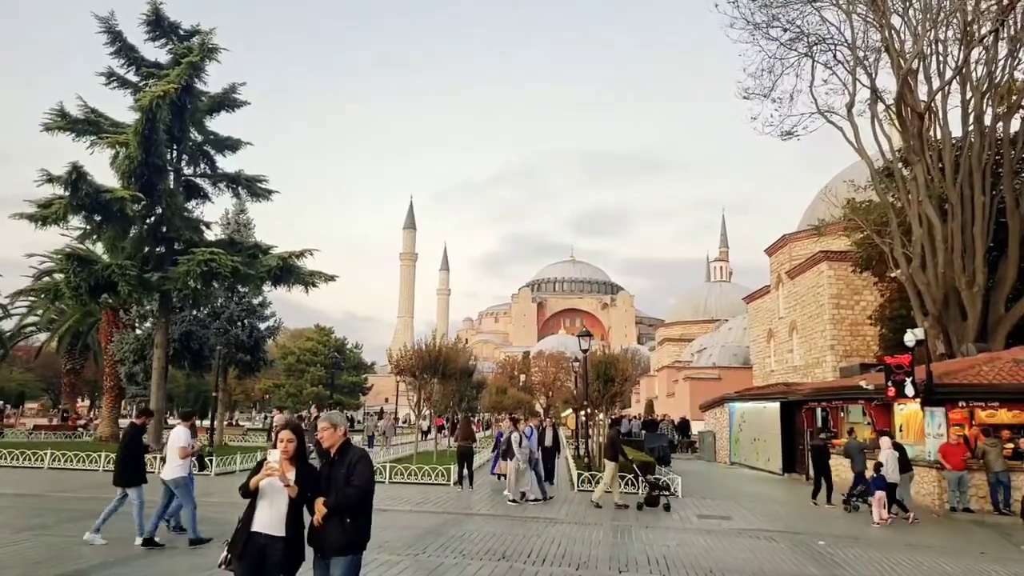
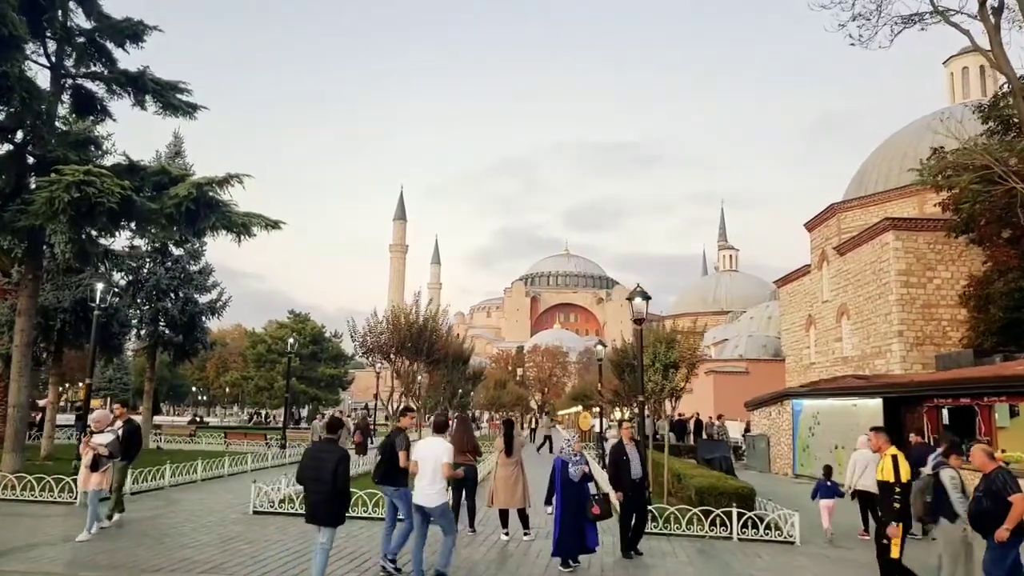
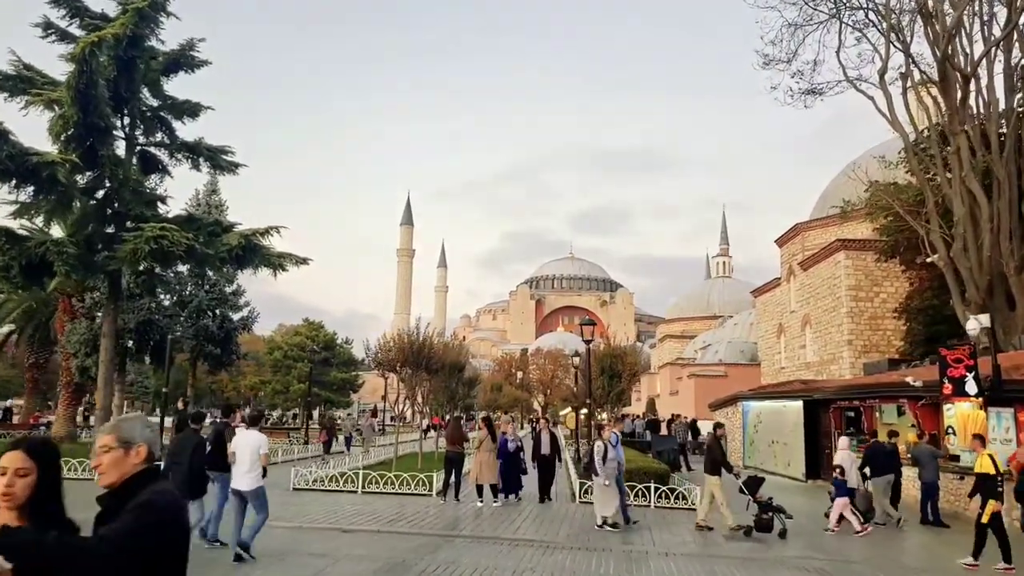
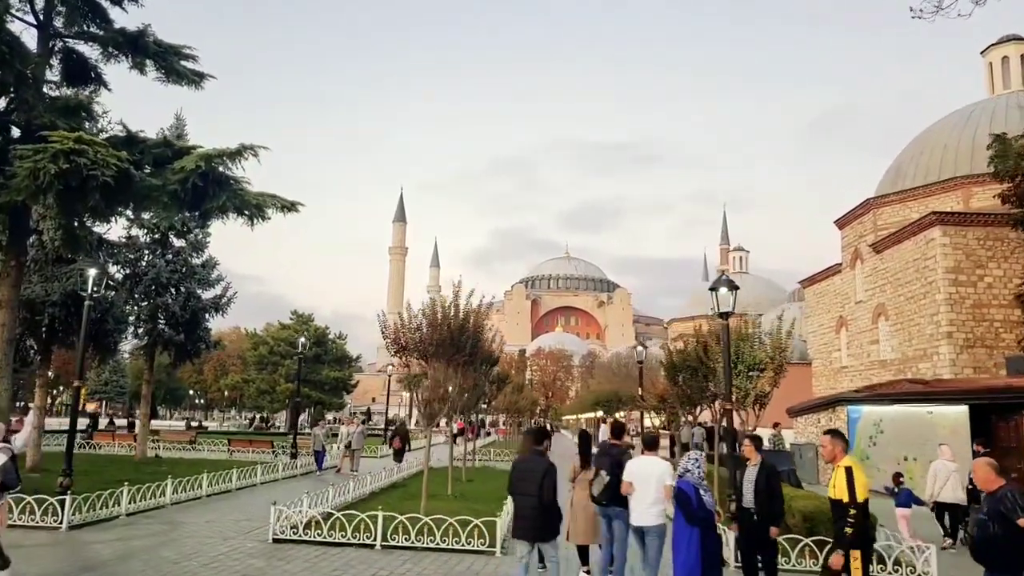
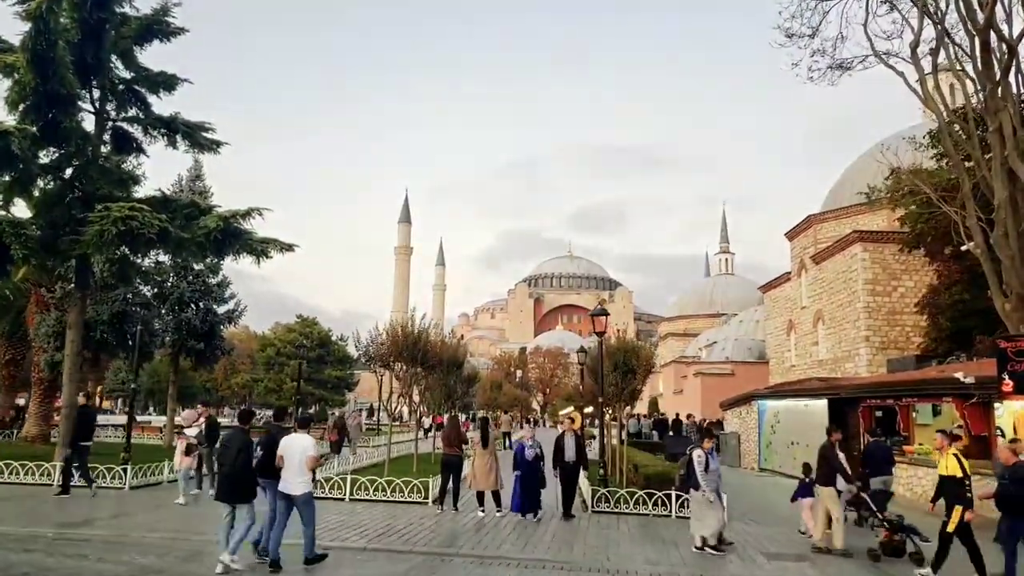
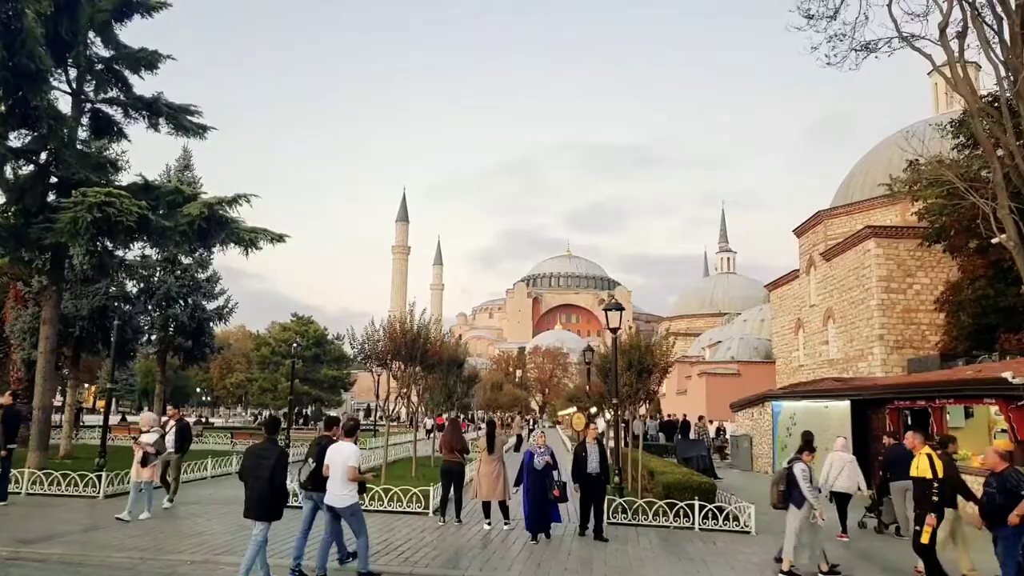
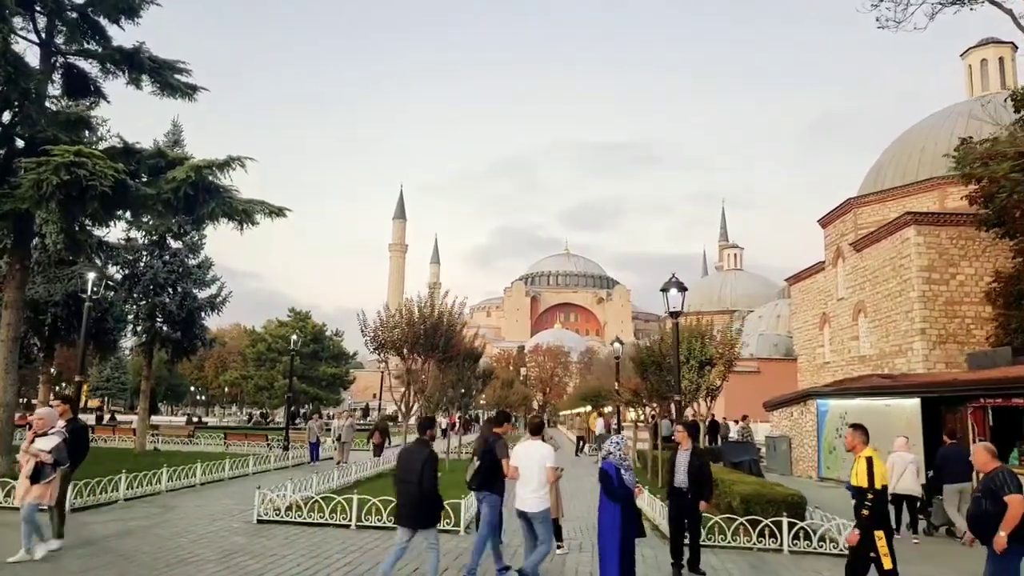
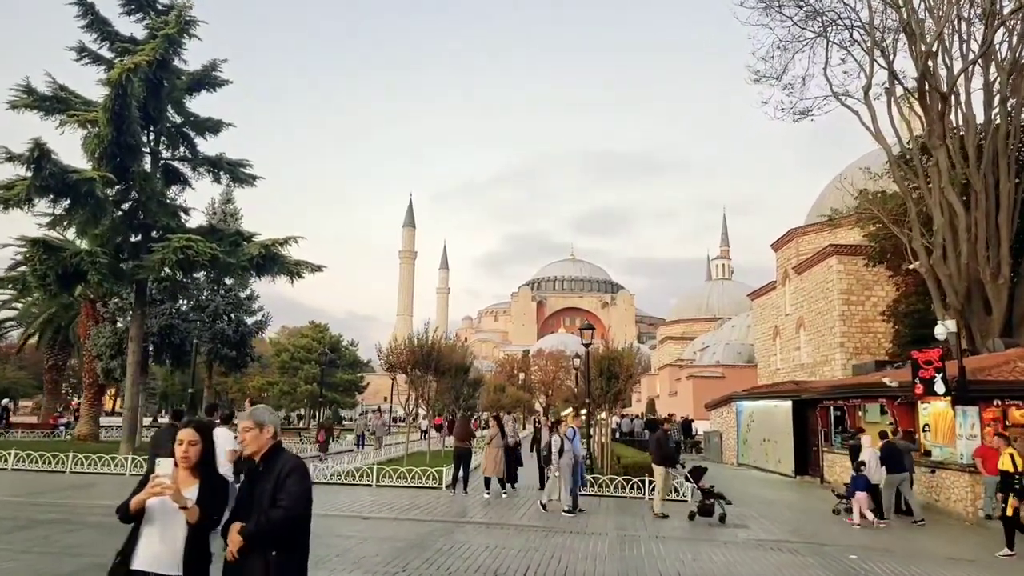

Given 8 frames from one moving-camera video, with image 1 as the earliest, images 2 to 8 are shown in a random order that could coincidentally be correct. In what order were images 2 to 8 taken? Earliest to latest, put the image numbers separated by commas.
8, 3, 5, 6, 2, 7, 4
